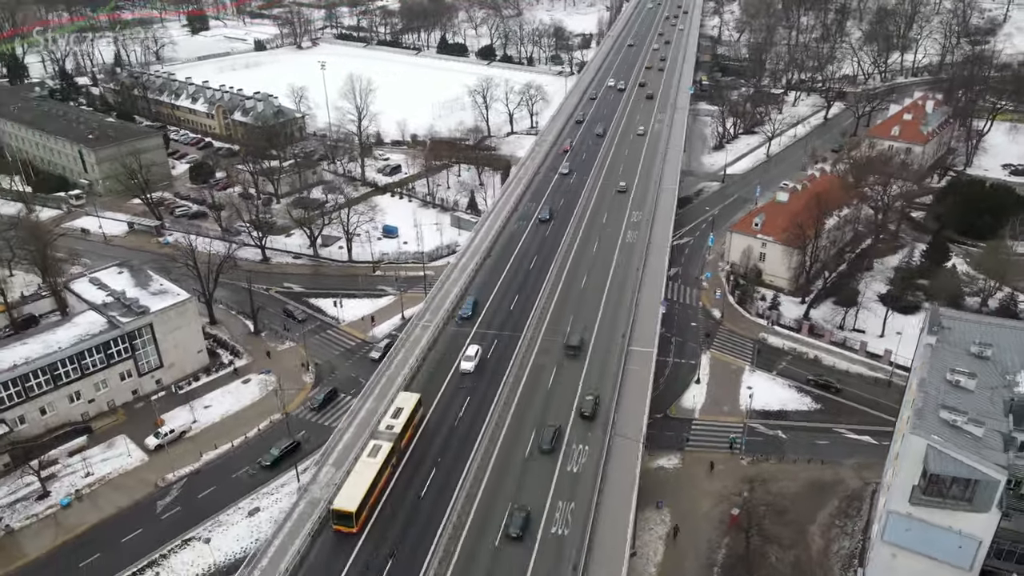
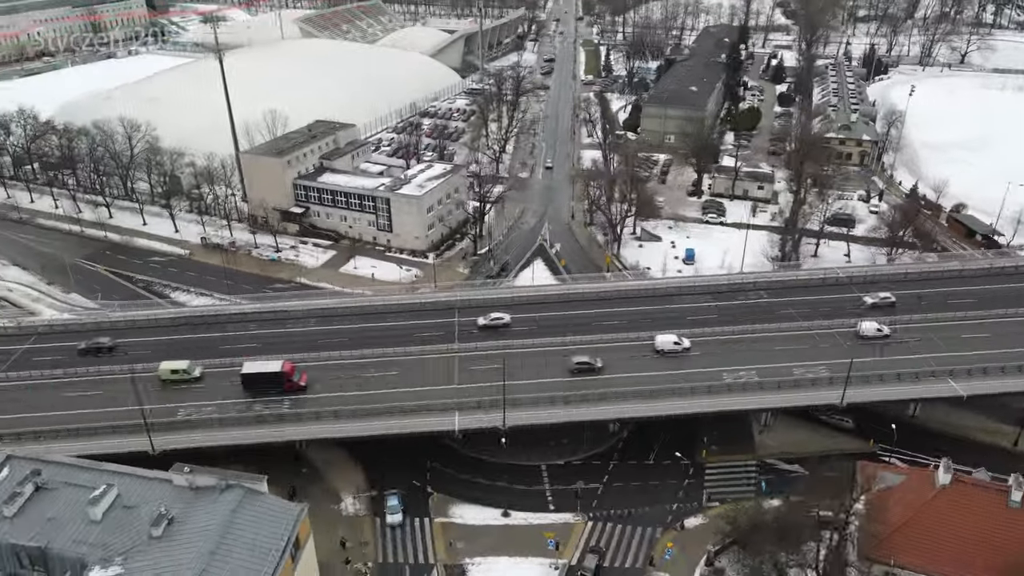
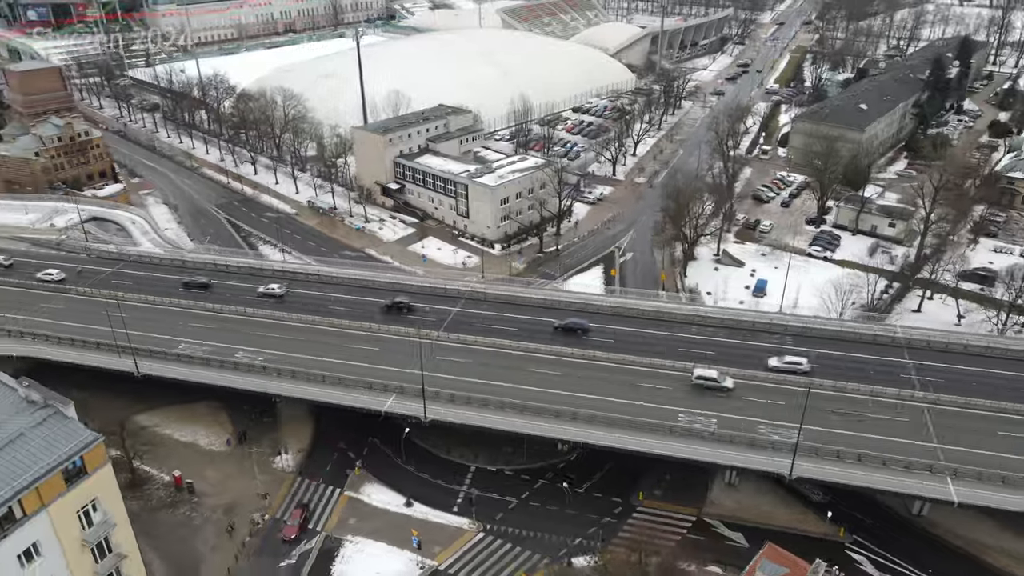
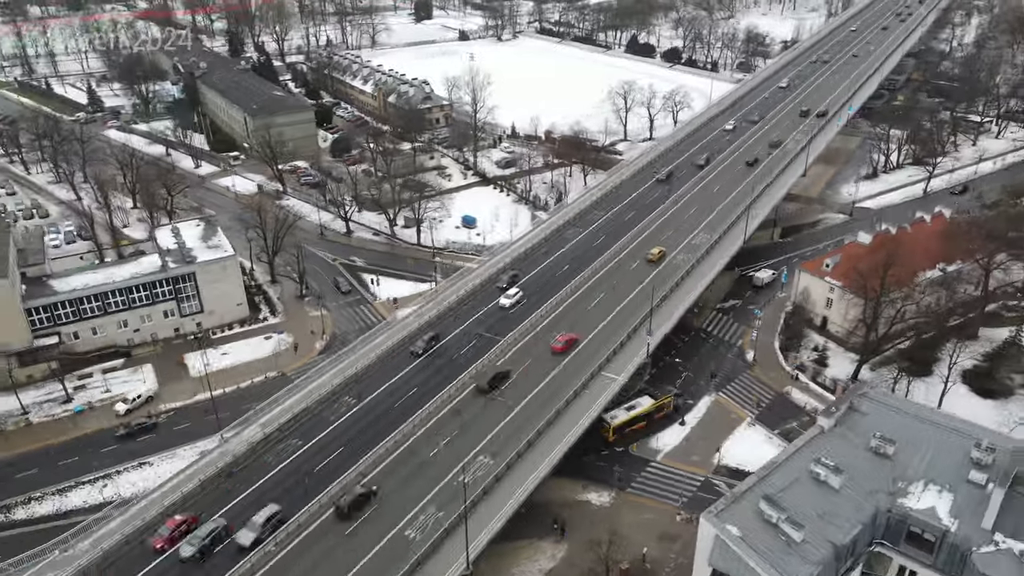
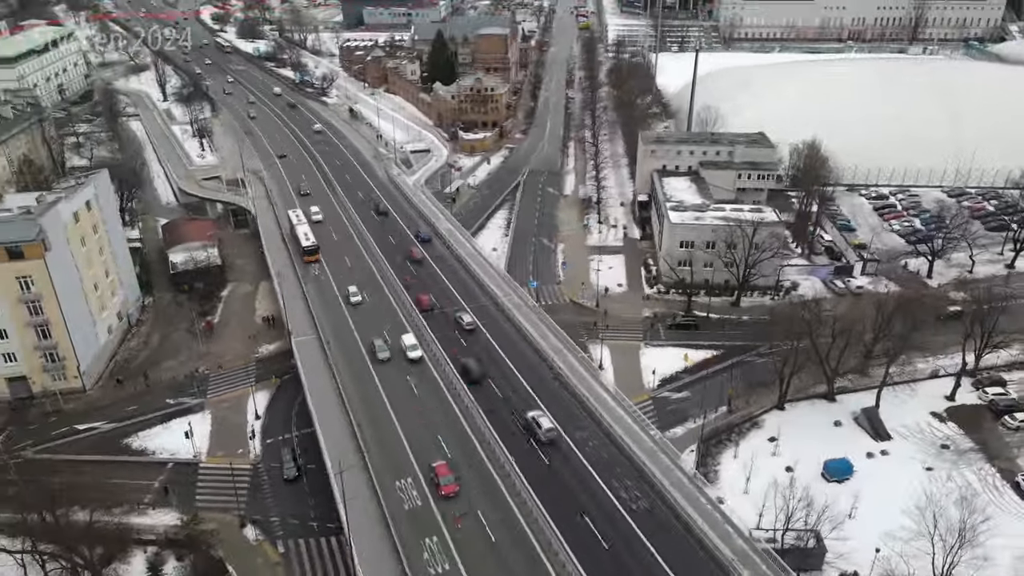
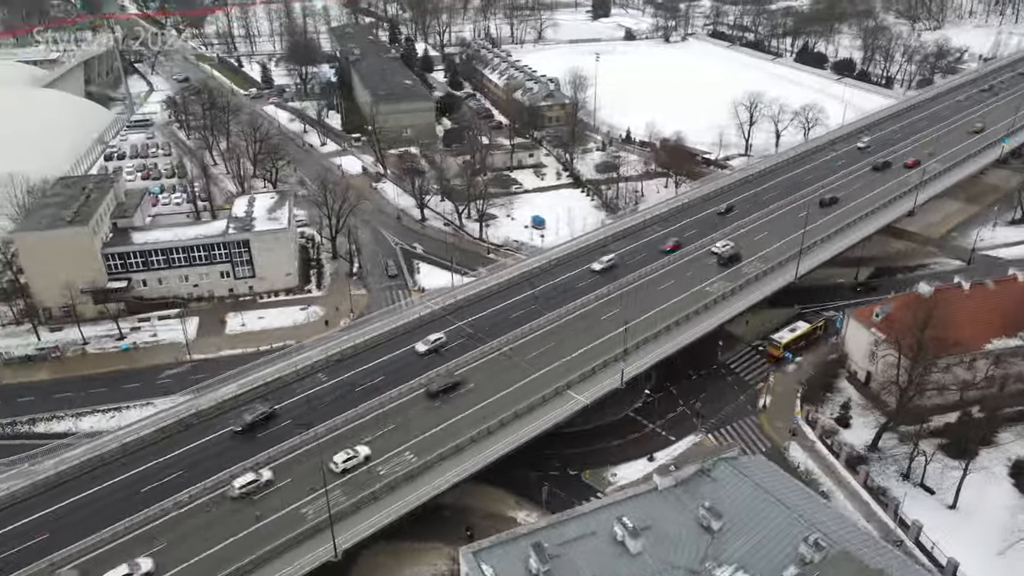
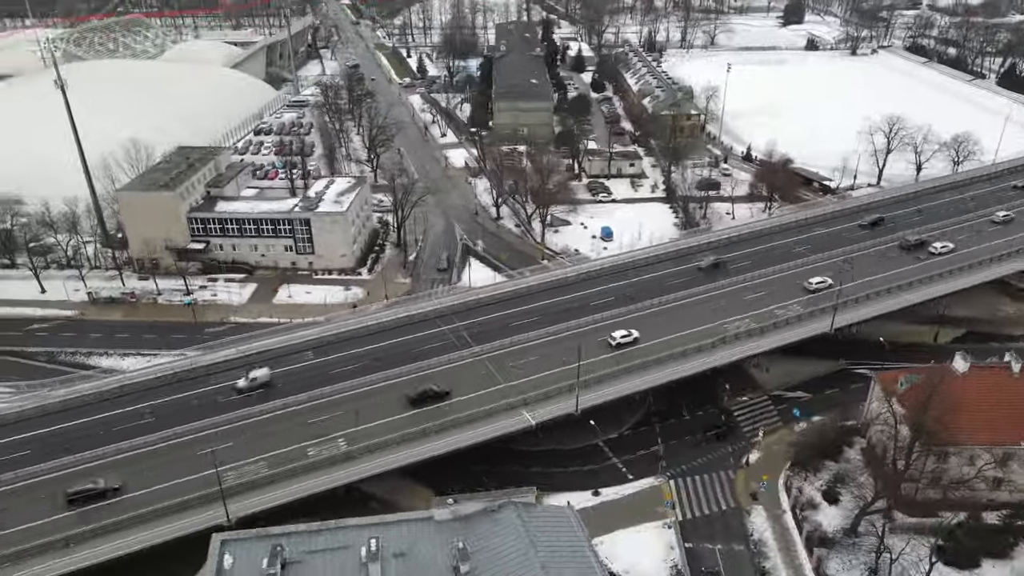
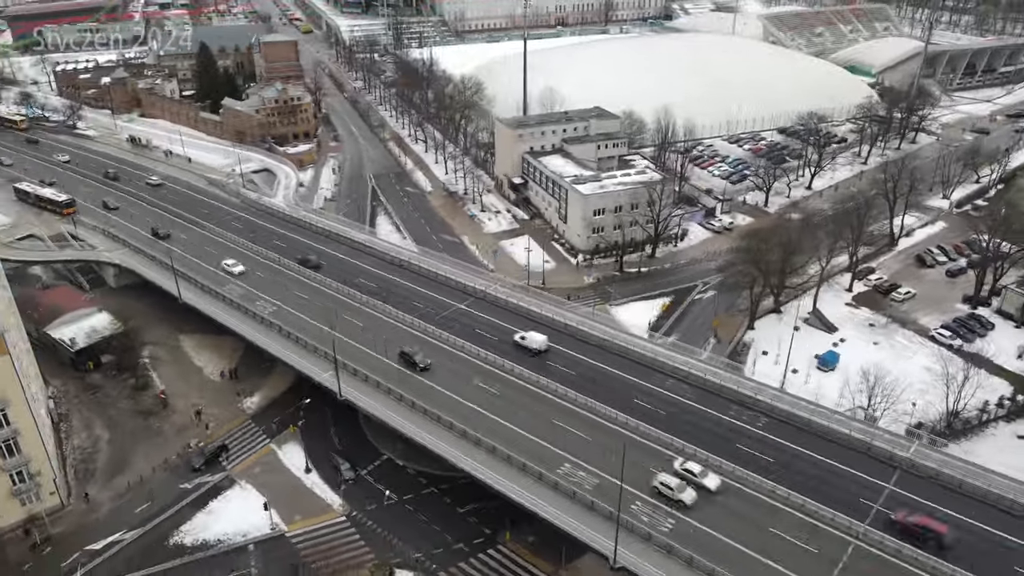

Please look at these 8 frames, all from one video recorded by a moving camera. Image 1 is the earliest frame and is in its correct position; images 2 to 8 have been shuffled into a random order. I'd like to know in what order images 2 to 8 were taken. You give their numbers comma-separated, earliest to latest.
4, 6, 7, 2, 3, 8, 5
